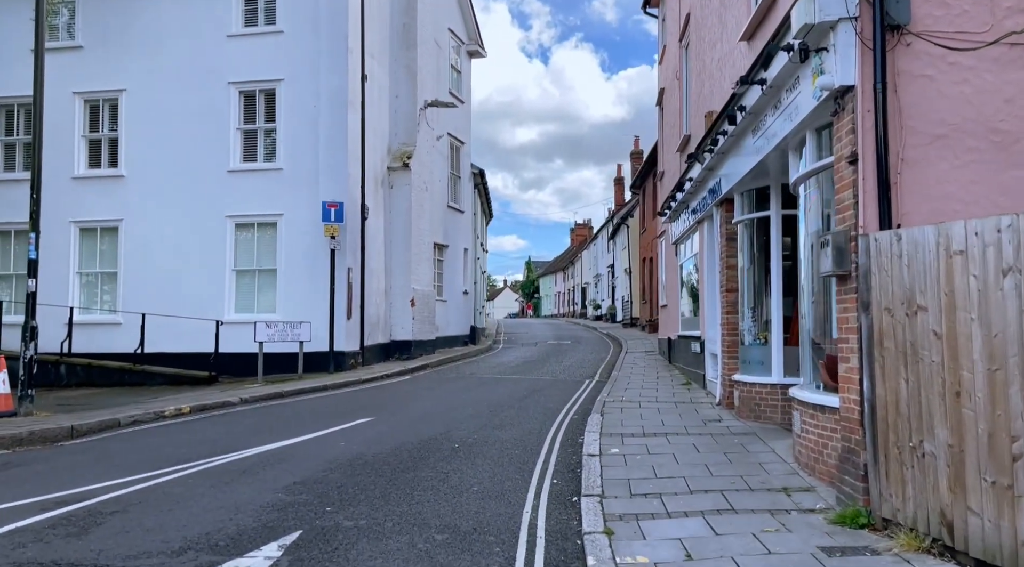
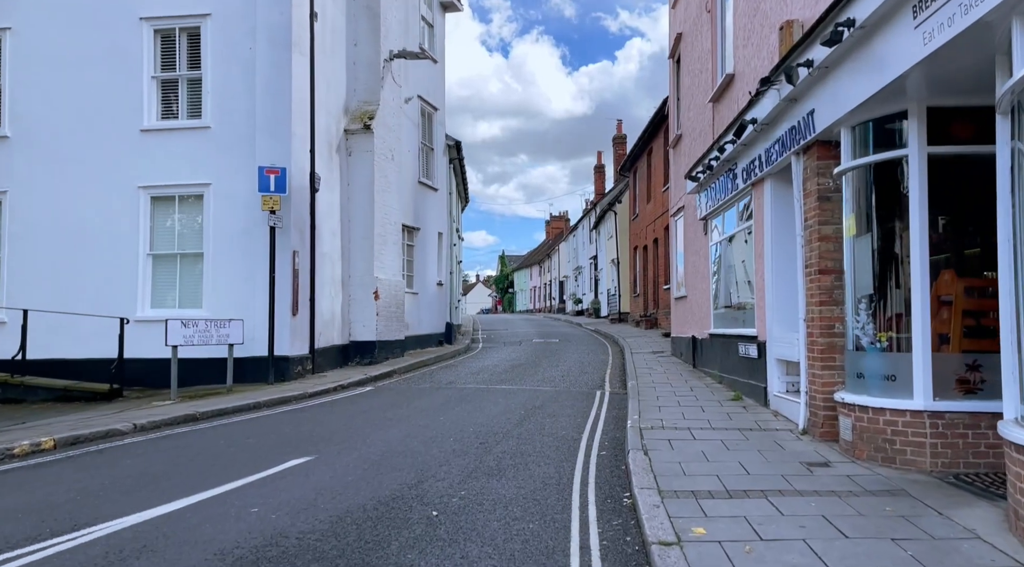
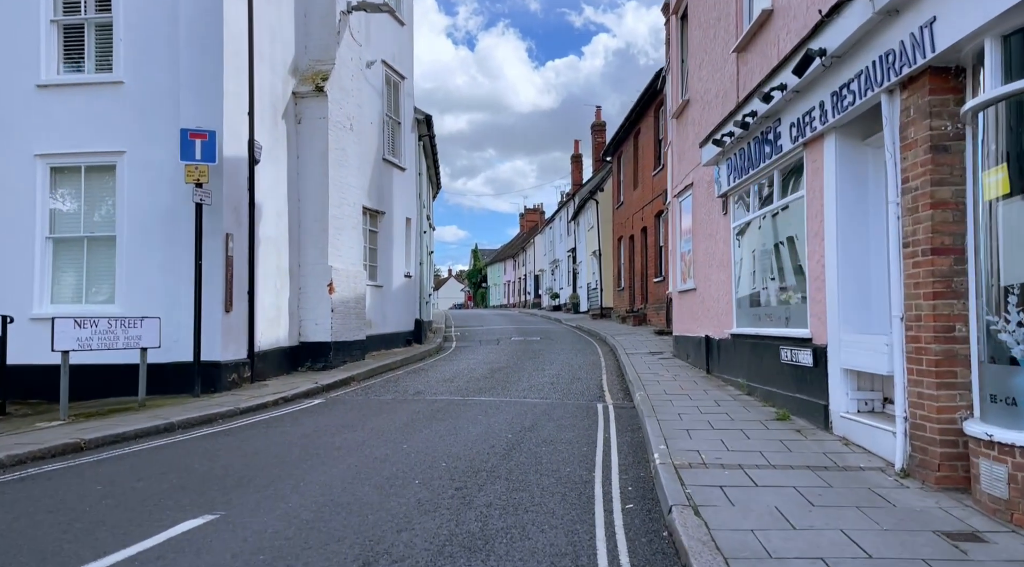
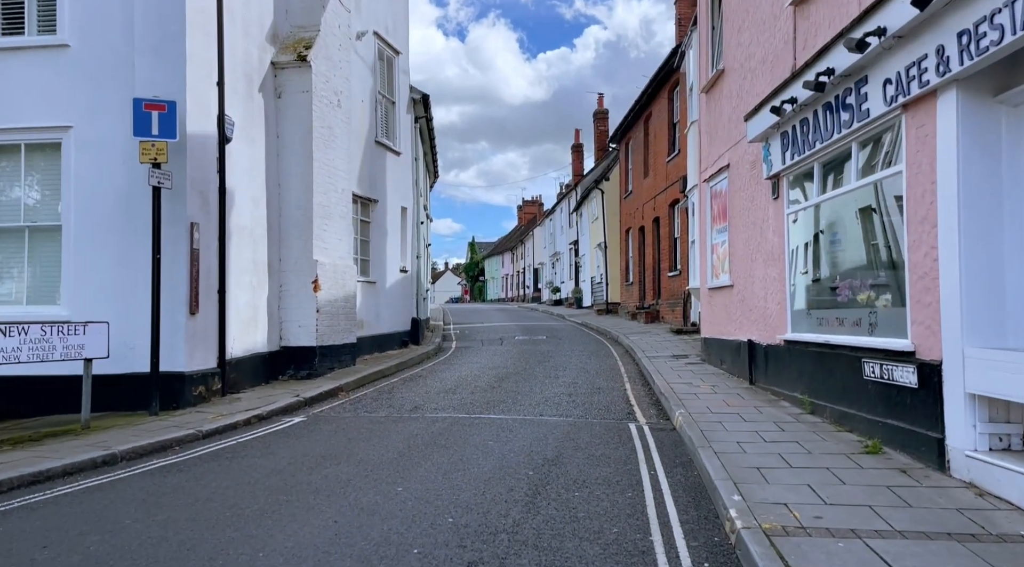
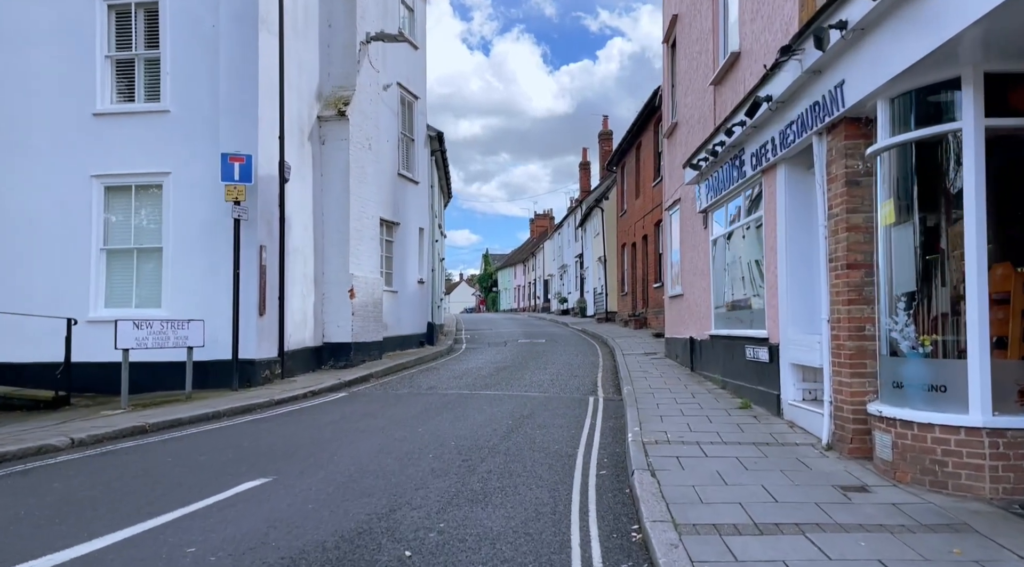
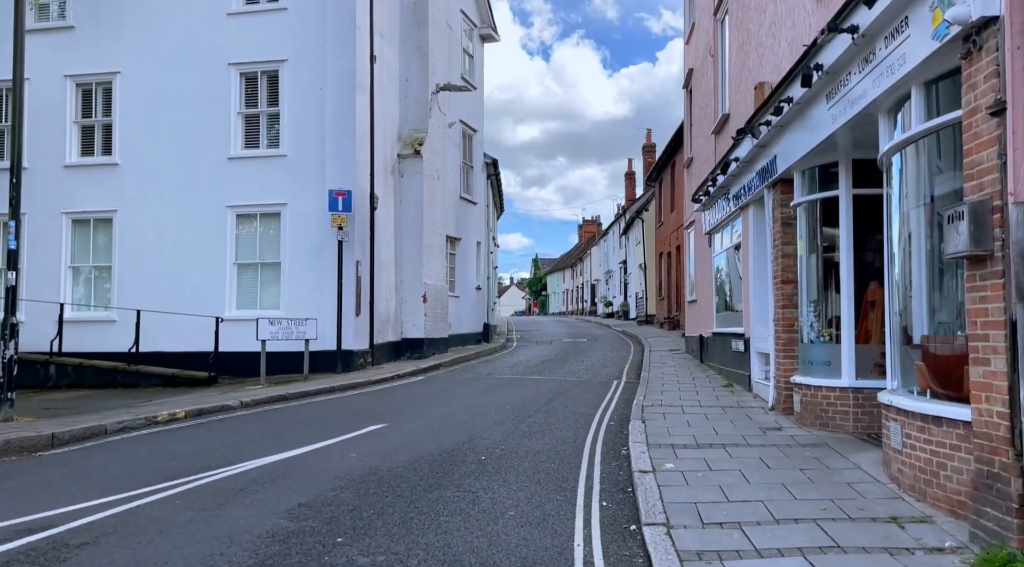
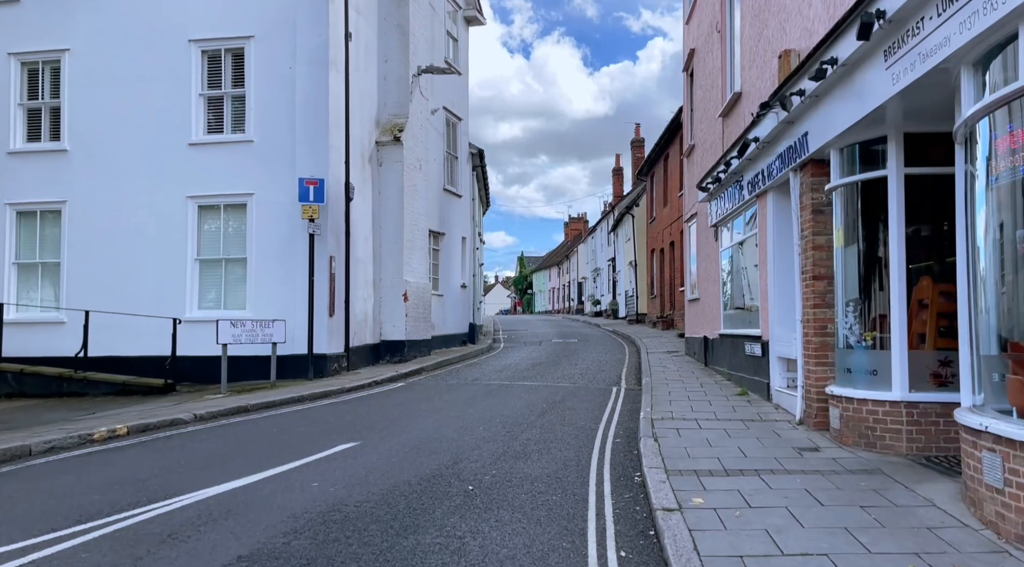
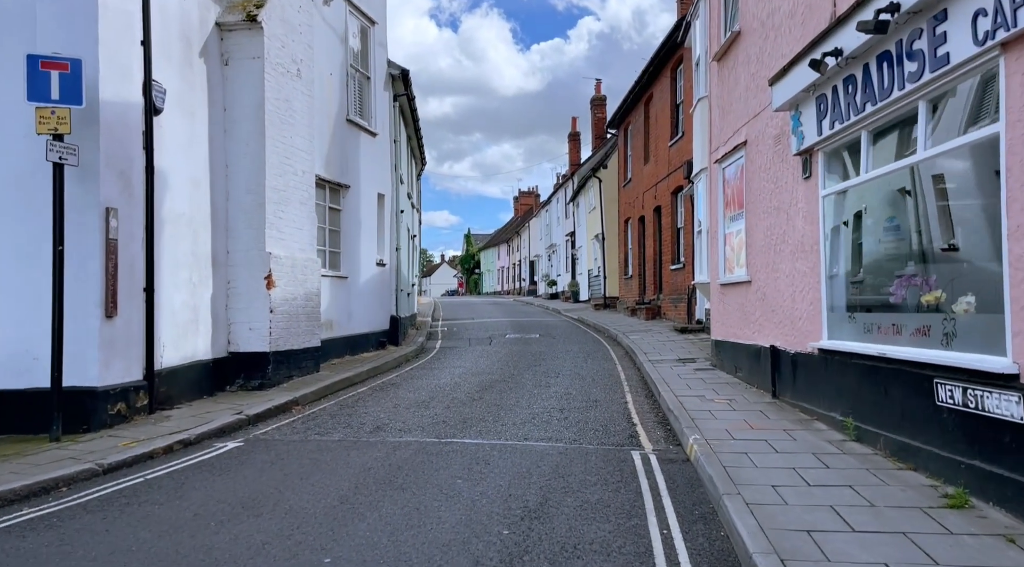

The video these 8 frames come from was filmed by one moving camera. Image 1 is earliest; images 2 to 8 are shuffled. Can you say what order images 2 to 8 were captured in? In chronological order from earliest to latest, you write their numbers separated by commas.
6, 7, 2, 5, 3, 4, 8
